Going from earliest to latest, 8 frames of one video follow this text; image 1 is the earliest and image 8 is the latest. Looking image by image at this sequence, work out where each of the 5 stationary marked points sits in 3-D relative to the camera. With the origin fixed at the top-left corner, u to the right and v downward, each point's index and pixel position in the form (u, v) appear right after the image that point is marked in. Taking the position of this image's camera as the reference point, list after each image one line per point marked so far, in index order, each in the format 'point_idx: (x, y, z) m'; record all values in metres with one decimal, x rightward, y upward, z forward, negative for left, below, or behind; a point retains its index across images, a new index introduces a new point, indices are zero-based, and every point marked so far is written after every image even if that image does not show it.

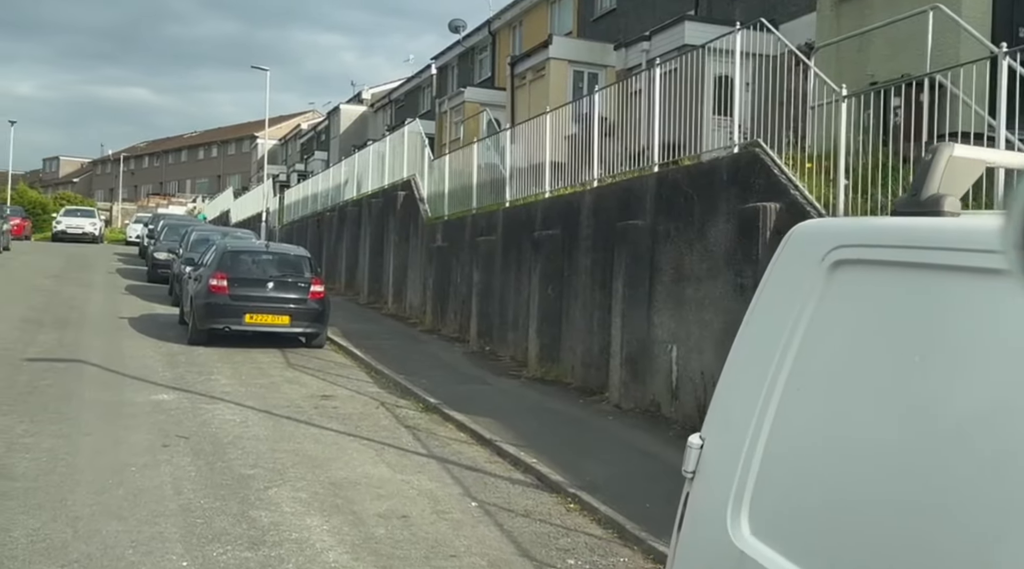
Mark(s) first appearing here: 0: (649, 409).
0: (+1.2, -1.1, +9.0) m
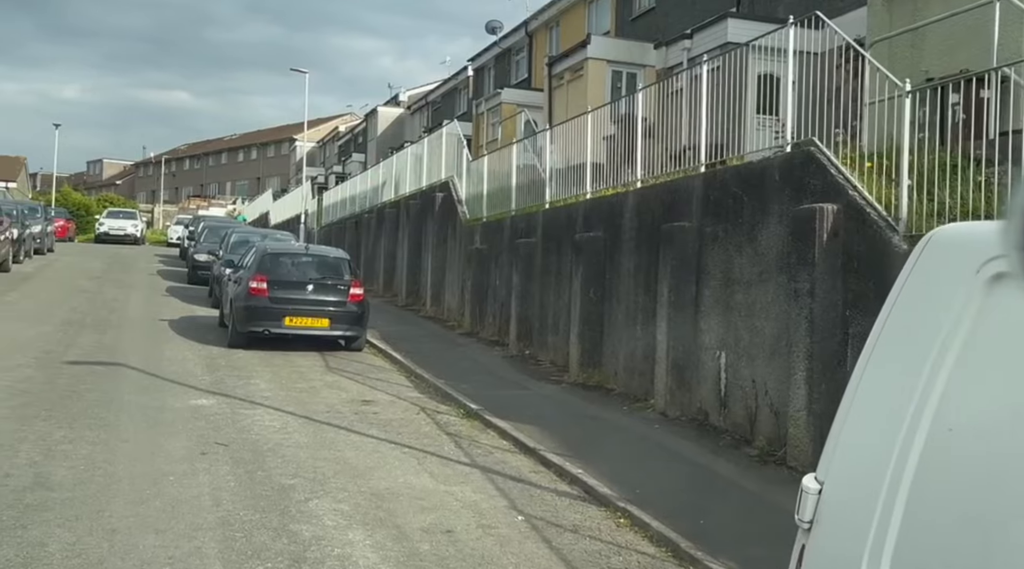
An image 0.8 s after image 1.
0: (+1.6, -1.2, +8.7) m
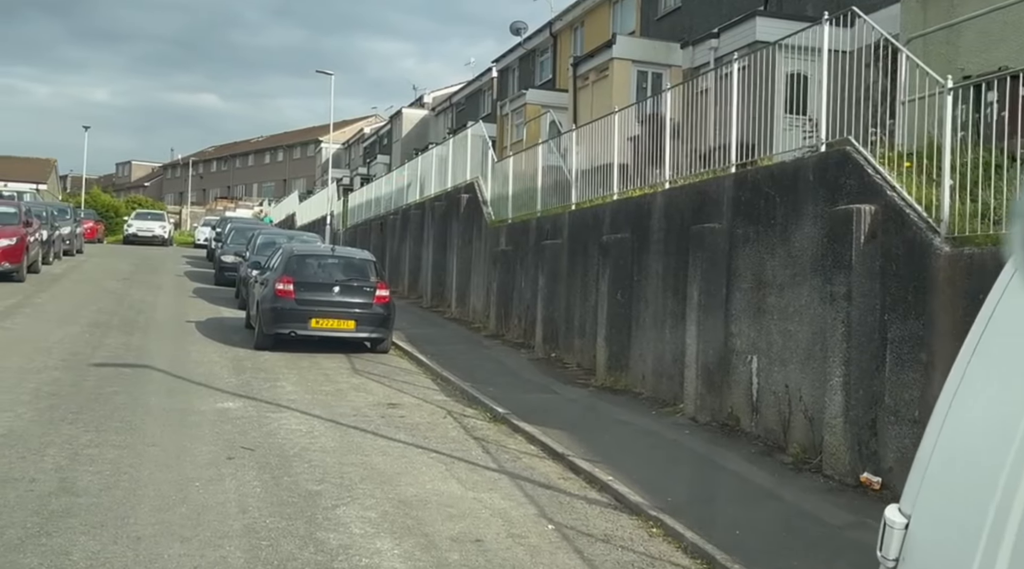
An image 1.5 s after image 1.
0: (+1.9, -1.2, +8.5) m
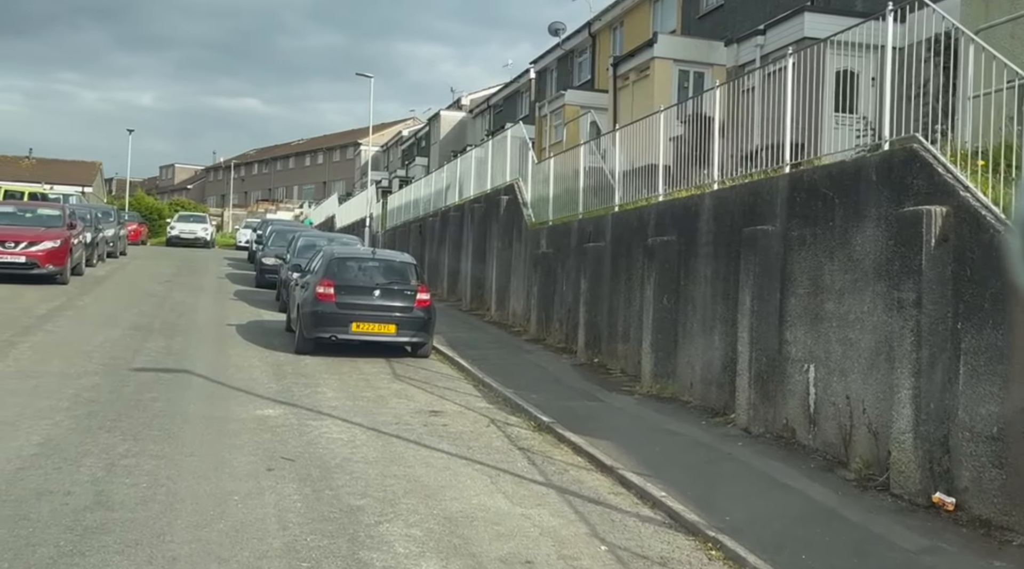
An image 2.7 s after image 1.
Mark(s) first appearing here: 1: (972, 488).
0: (+2.3, -1.3, +8.2) m
1: (+2.7, -1.2, +5.8) m
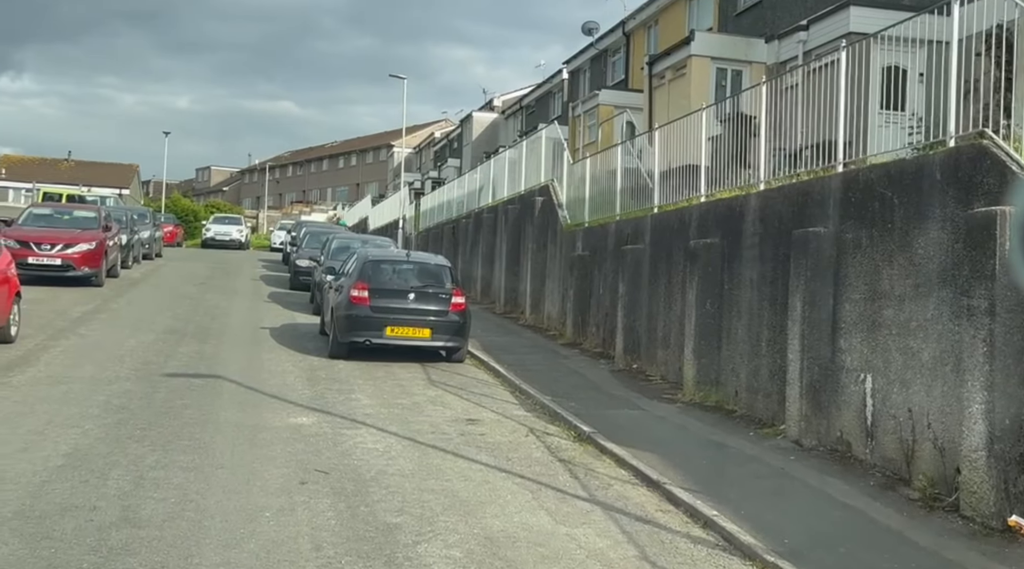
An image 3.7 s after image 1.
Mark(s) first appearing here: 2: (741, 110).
0: (+2.6, -1.3, +7.8) m
1: (+2.9, -1.2, +5.4) m
2: (+2.9, +2.2, +12.2) m
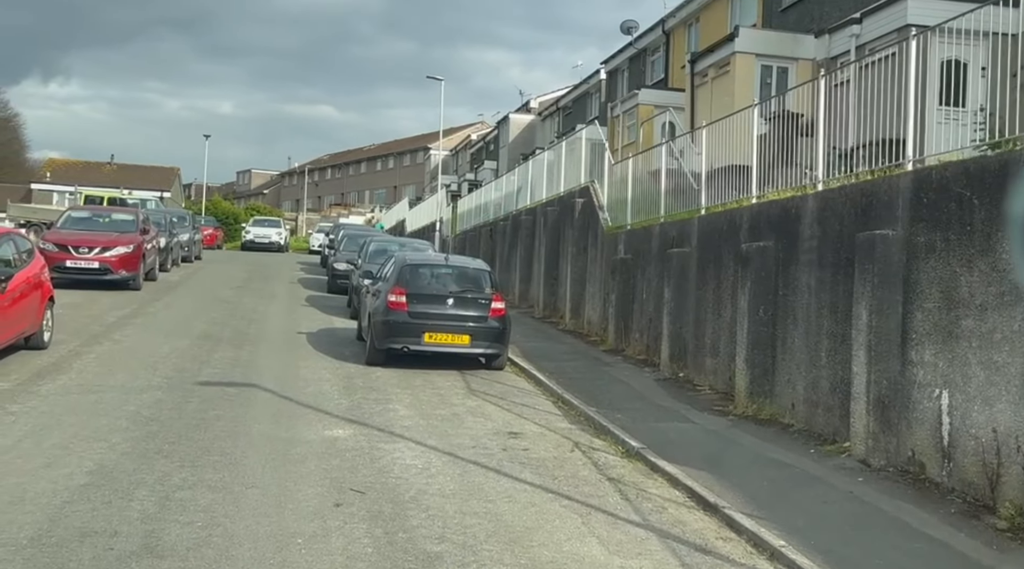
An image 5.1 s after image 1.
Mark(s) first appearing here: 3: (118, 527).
0: (+2.9, -1.4, +7.2) m
1: (+3.2, -1.3, +4.8) m
2: (+3.4, +2.1, +11.7) m
3: (-2.1, -1.3, +5.3) m
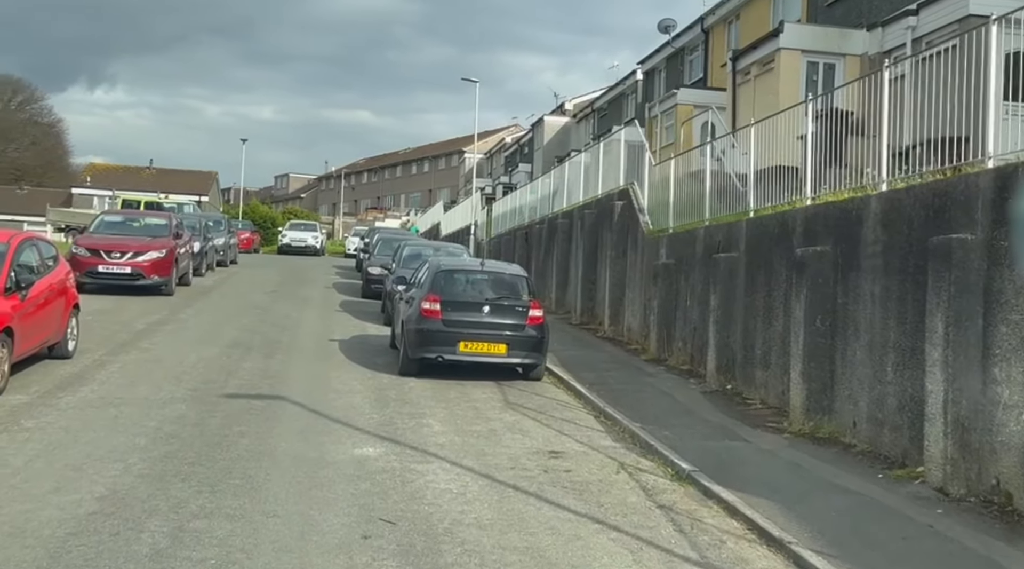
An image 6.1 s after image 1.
0: (+3.2, -1.4, +6.6) m
1: (+3.4, -1.4, +4.1) m
2: (+3.8, +2.0, +11.0) m
3: (-1.9, -1.4, +4.8) m
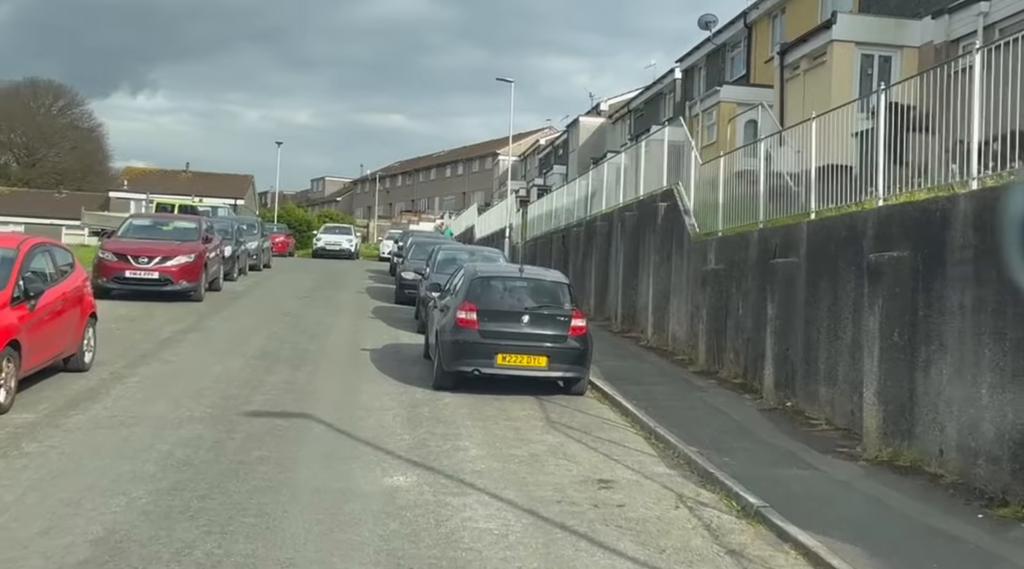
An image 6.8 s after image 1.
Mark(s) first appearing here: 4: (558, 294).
0: (+3.5, -1.5, +5.6) m
1: (+3.6, -1.4, +3.2) m
2: (+4.3, +1.9, +10.1) m
3: (-1.7, -1.5, +4.0) m
4: (+0.6, -0.1, +12.4) m
